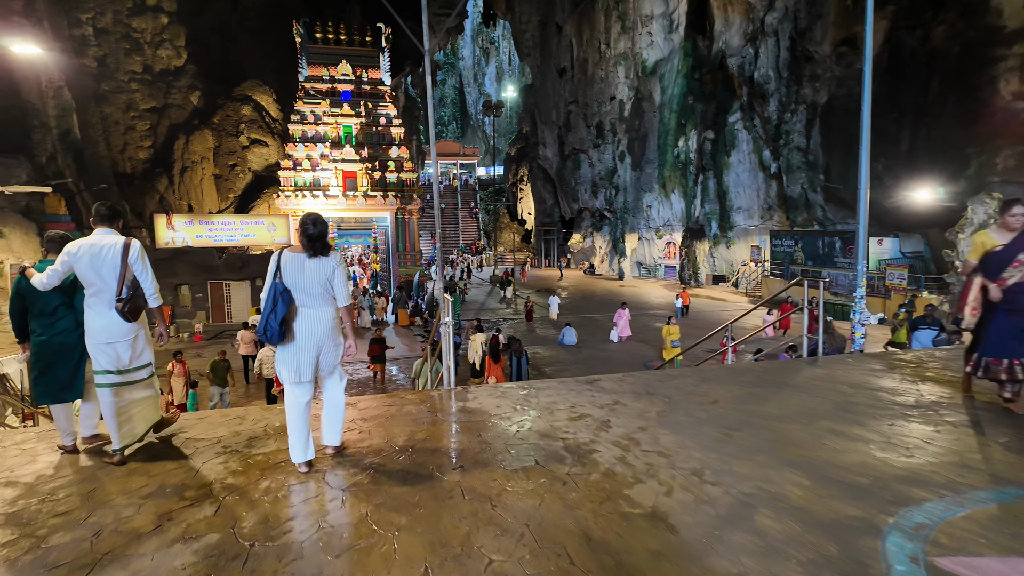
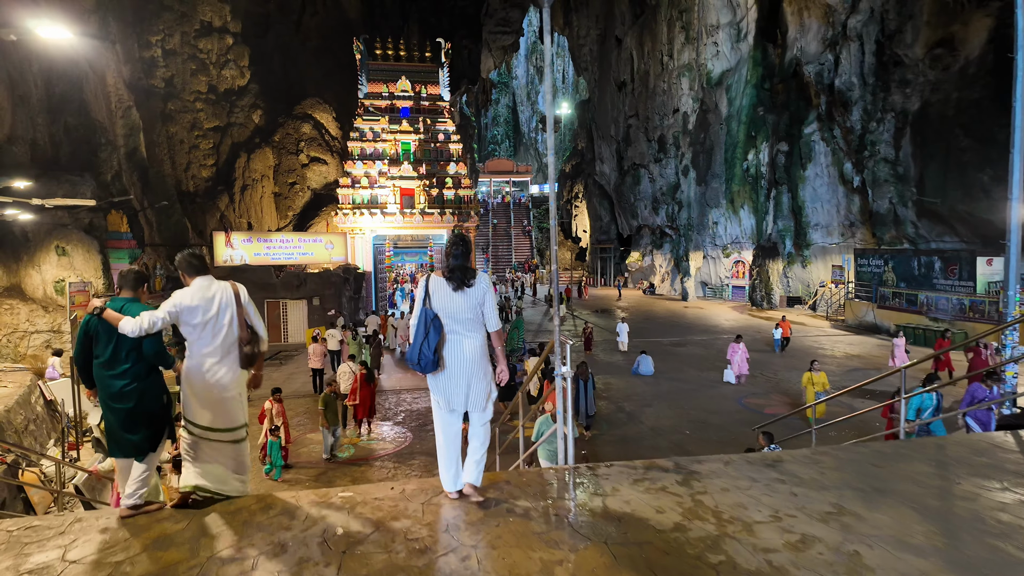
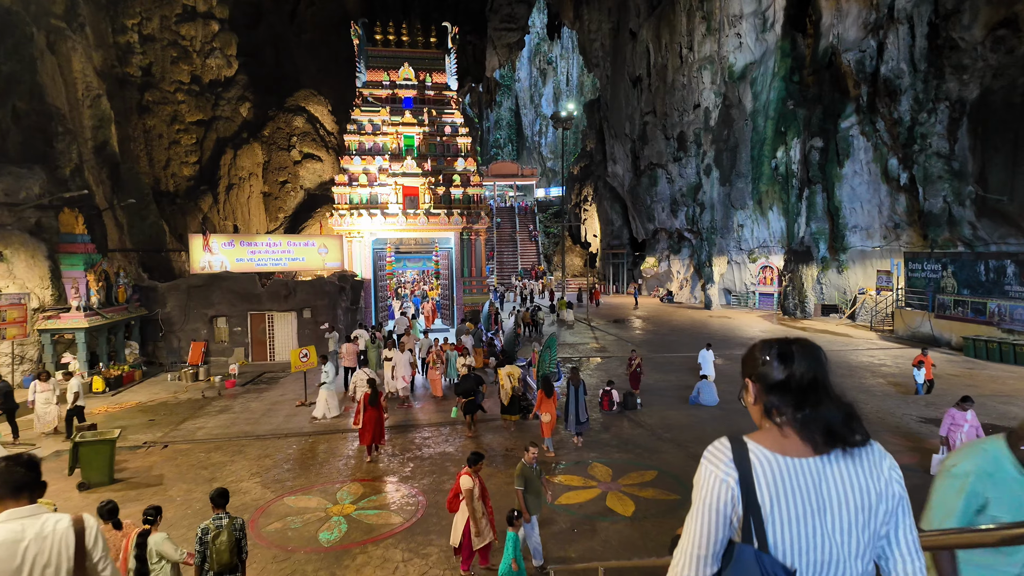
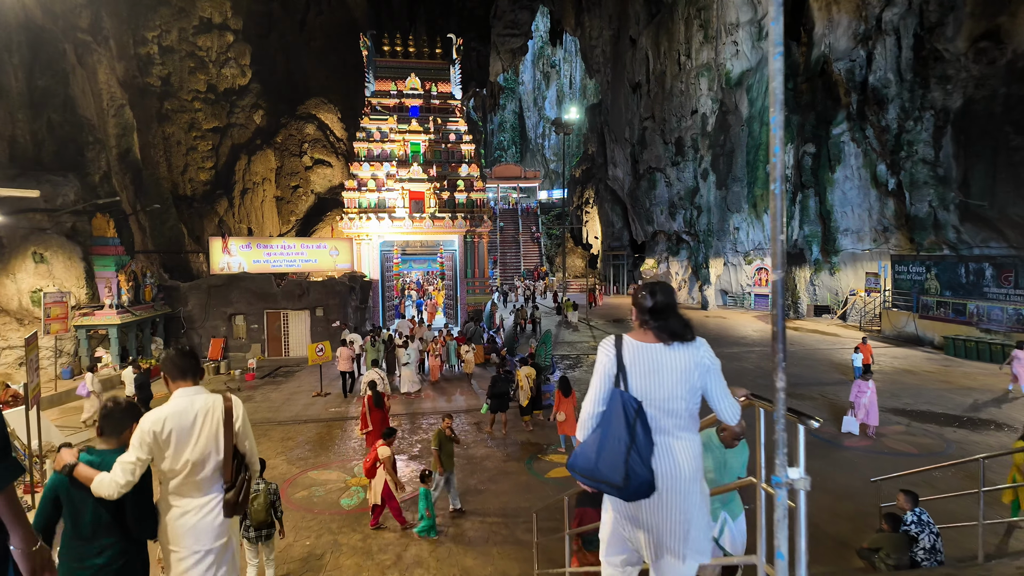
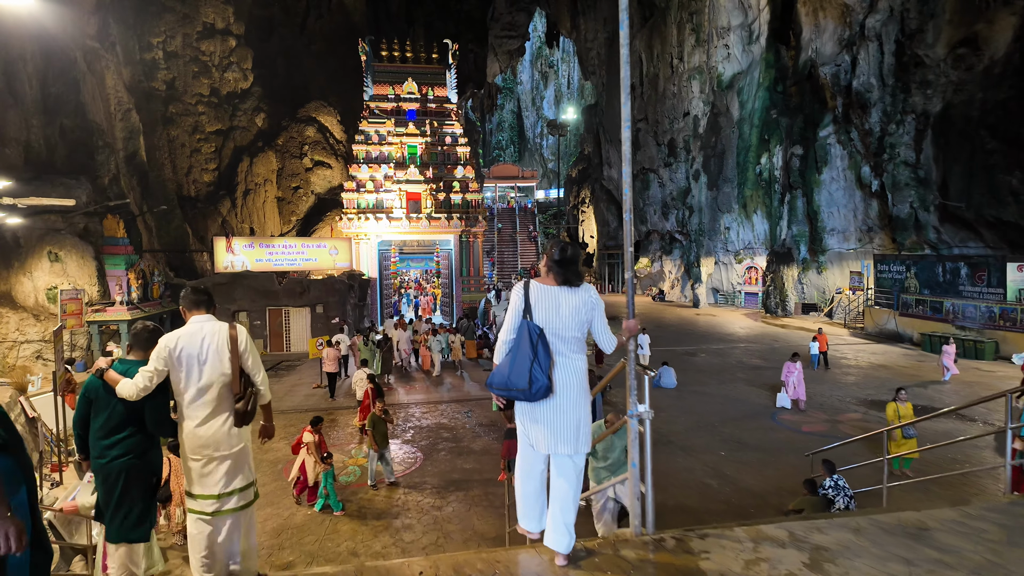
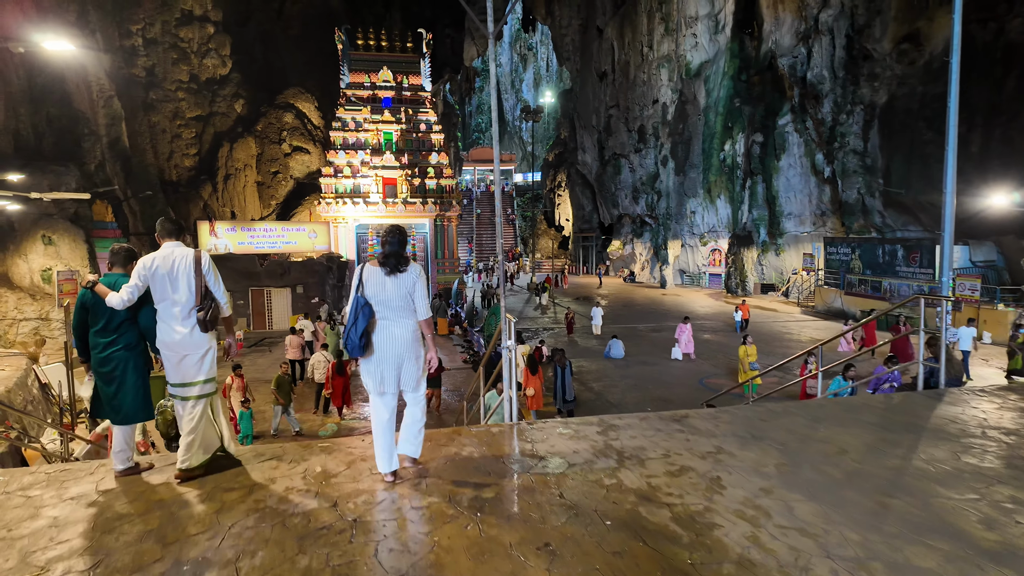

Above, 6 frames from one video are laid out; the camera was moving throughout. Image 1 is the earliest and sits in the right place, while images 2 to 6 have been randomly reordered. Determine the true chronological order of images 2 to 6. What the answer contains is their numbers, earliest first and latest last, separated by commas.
6, 2, 5, 4, 3
